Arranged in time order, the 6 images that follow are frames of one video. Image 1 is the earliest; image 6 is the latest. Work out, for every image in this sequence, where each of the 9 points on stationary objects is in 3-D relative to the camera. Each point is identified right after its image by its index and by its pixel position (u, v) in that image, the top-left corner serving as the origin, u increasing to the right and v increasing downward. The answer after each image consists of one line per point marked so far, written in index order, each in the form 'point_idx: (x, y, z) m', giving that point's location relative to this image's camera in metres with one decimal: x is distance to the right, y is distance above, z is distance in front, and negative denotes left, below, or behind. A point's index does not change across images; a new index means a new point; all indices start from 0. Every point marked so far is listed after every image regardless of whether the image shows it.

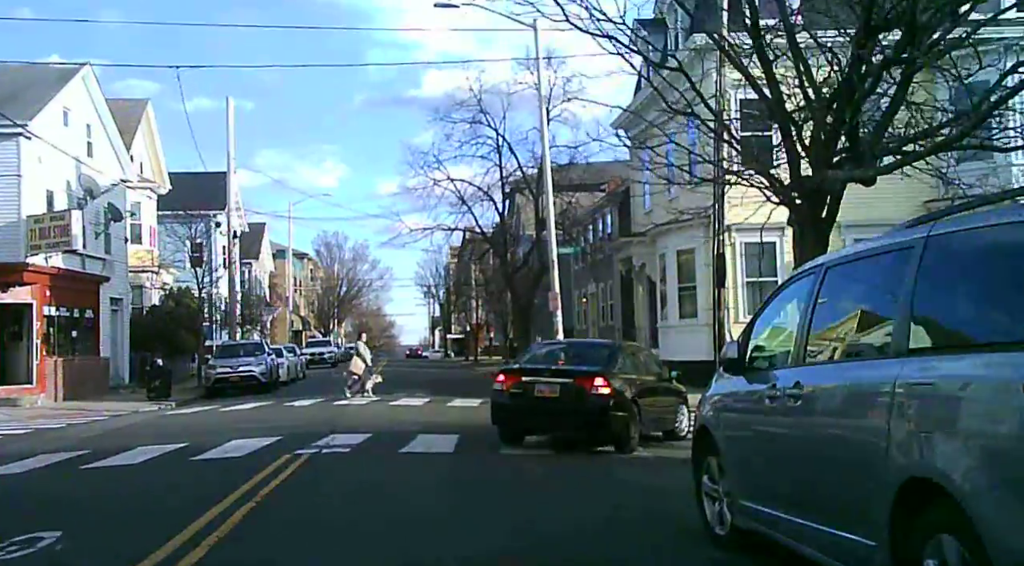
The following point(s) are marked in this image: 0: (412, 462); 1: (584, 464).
0: (-1.4, -2.5, +14.6) m
1: (+1.0, -2.5, +14.2) m
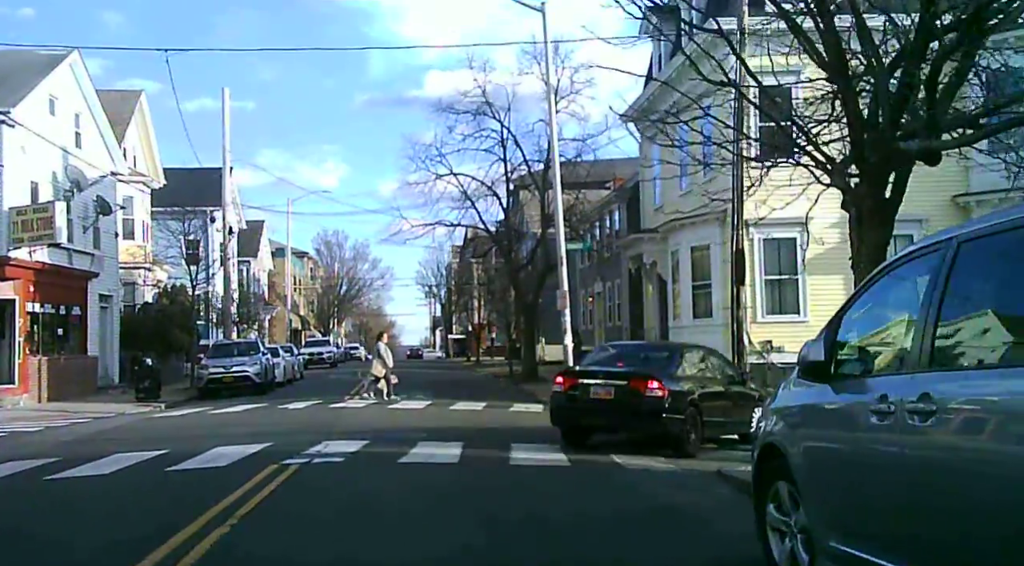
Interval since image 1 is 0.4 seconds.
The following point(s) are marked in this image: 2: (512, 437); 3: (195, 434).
0: (-1.3, -2.4, +13.2) m
1: (+1.1, -2.4, +12.9) m
2: (0.0, -2.6, +17.0) m
3: (-6.0, -2.8, +19.1) m
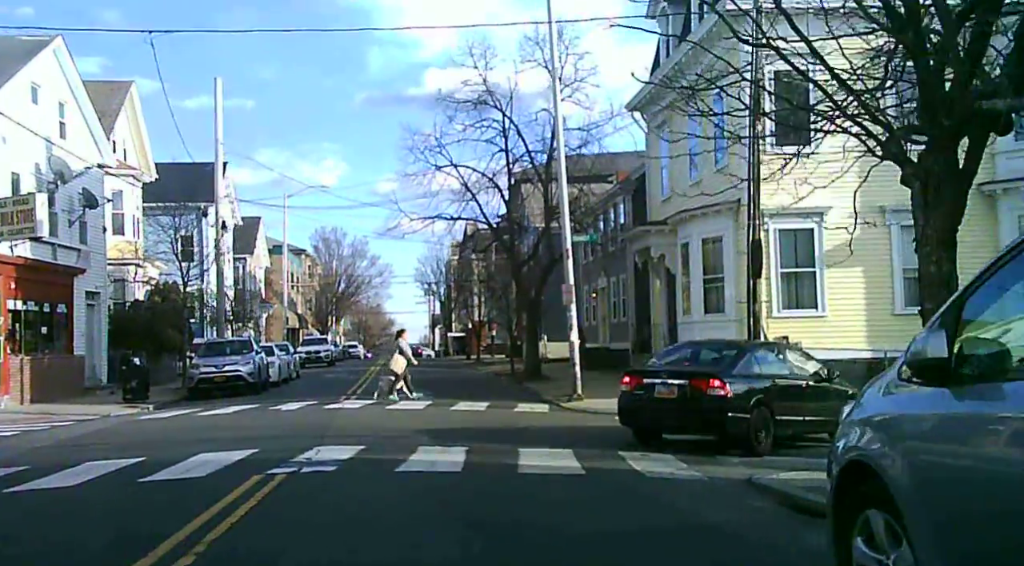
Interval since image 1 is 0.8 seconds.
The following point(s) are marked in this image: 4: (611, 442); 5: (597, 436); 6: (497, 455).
0: (-1.1, -2.3, +12.0) m
1: (+1.2, -2.3, +11.7) m
2: (+0.1, -2.5, +15.8) m
3: (-5.9, -2.7, +17.9) m
4: (+1.5, -2.5, +15.7) m
5: (+1.4, -2.5, +16.5) m
6: (-0.2, -2.3, +13.6) m
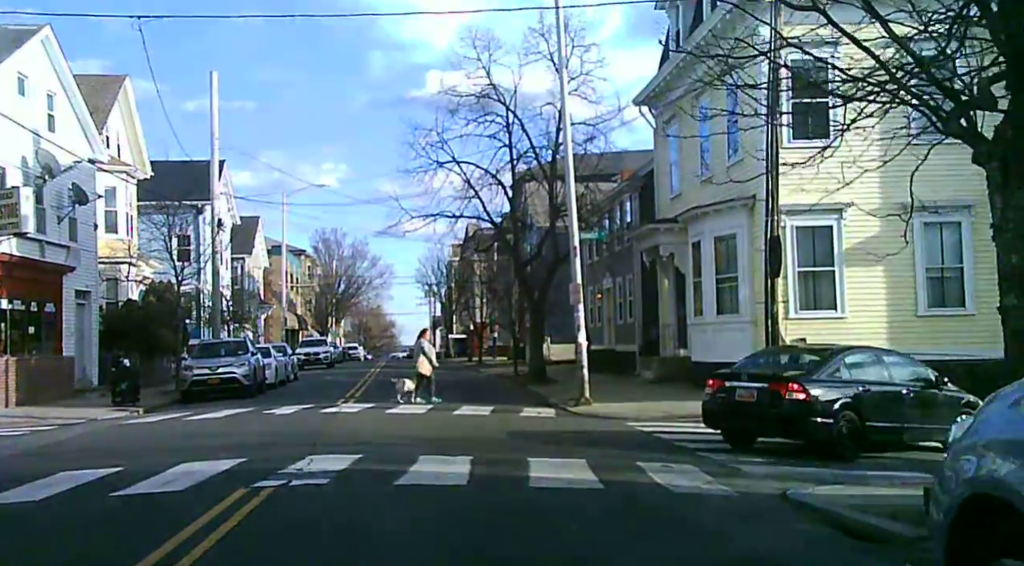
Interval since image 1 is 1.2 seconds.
0: (-1.0, -2.3, +11.0) m
1: (+1.4, -2.2, +10.6) m
2: (+0.2, -2.4, +14.7) m
3: (-5.8, -2.7, +16.8) m
4: (+1.6, -2.4, +14.7) m
5: (+1.5, -2.5, +15.5) m
6: (-0.1, -2.3, +12.6) m
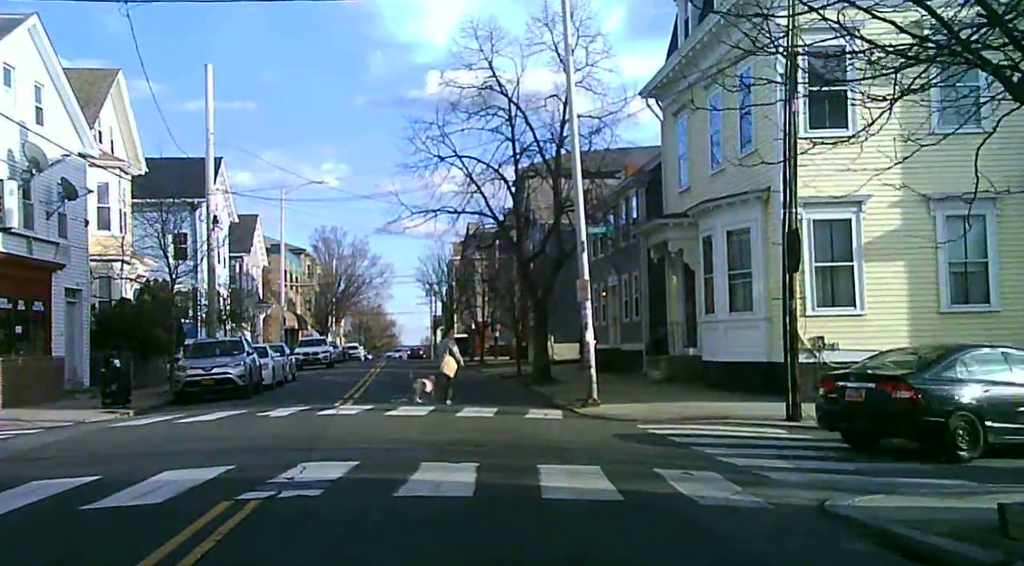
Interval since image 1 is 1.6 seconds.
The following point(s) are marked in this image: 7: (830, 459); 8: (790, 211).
0: (-0.9, -2.2, +10.0) m
1: (+1.5, -2.2, +9.6) m
2: (+0.3, -2.3, +13.7) m
3: (-5.7, -2.6, +15.8) m
4: (+1.8, -2.3, +13.7) m
5: (+1.6, -2.4, +14.5) m
6: (0.0, -2.2, +11.6) m
7: (+4.5, -2.5, +14.3) m
8: (+5.5, +1.4, +20.0) m
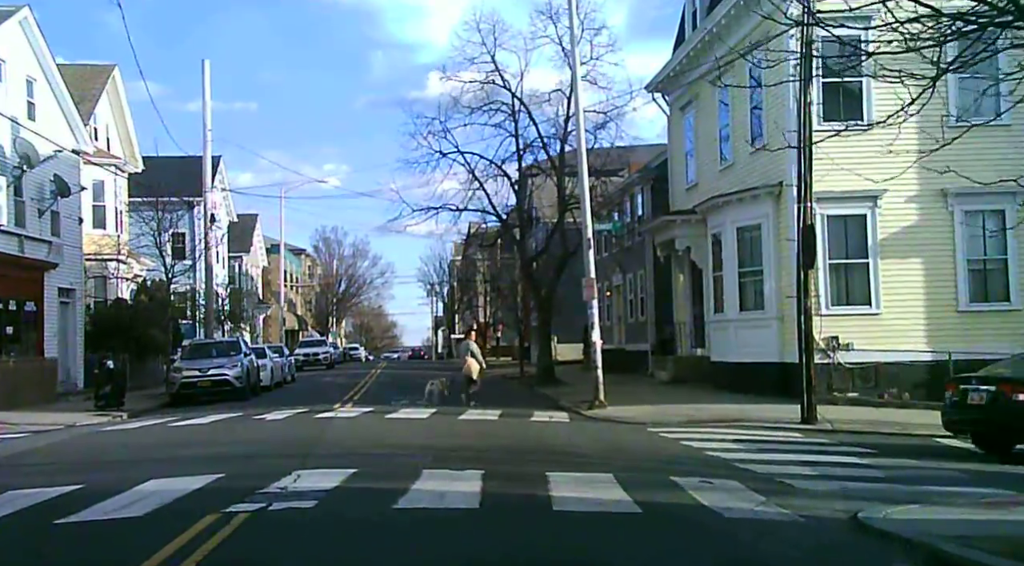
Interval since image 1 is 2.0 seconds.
0: (-0.9, -2.1, +9.3) m
1: (+1.5, -2.1, +8.9) m
2: (+0.4, -2.3, +13.0) m
3: (-5.6, -2.6, +15.1) m
4: (+1.8, -2.3, +13.0) m
5: (+1.7, -2.3, +13.8) m
6: (+0.1, -2.2, +10.9) m
7: (+4.6, -2.4, +13.6) m
8: (+5.6, +1.5, +19.3) m
